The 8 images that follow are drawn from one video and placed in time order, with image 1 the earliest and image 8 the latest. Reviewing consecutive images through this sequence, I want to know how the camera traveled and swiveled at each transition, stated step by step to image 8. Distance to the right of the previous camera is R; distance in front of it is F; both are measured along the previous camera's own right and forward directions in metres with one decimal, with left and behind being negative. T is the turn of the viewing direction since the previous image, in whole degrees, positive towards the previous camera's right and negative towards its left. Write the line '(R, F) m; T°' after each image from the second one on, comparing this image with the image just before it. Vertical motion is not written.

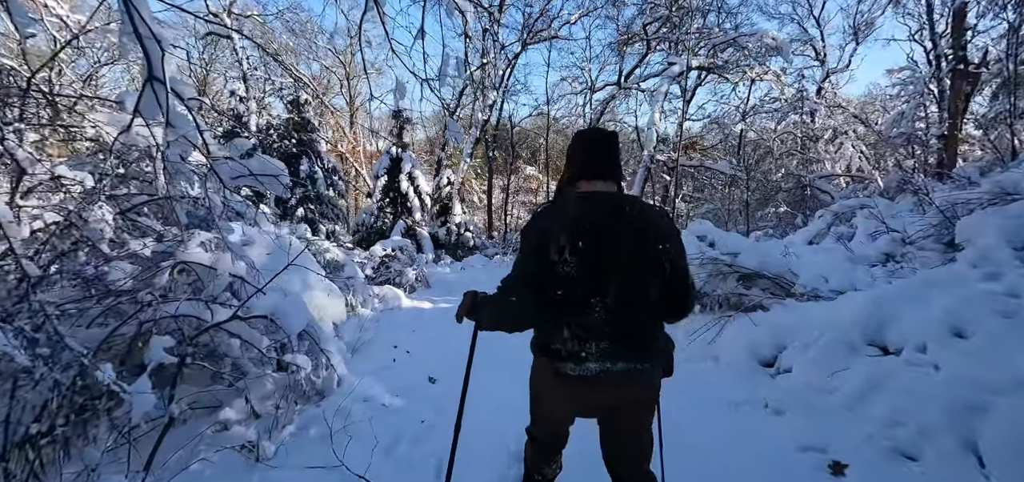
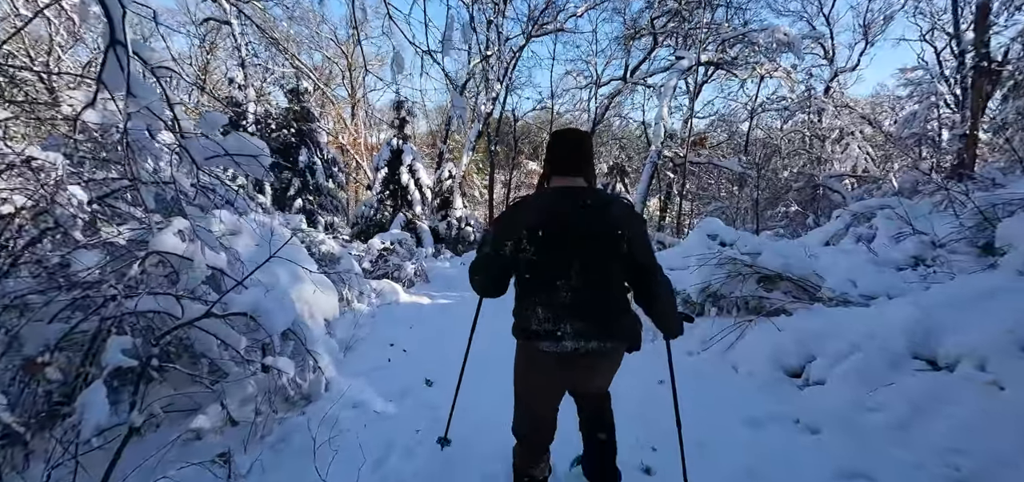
(0.0, +0.3) m; 0°
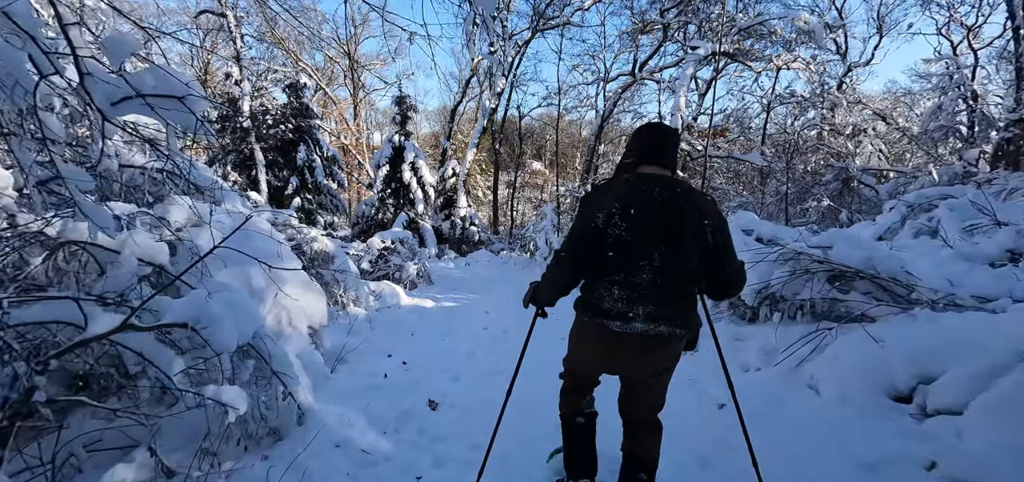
(-0.1, +0.8) m; 0°
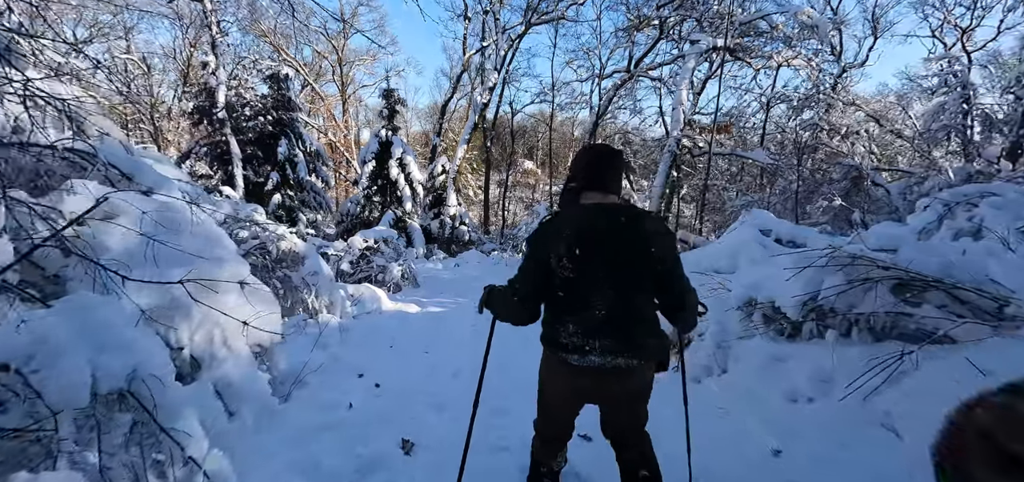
(0.0, +0.8) m; +1°
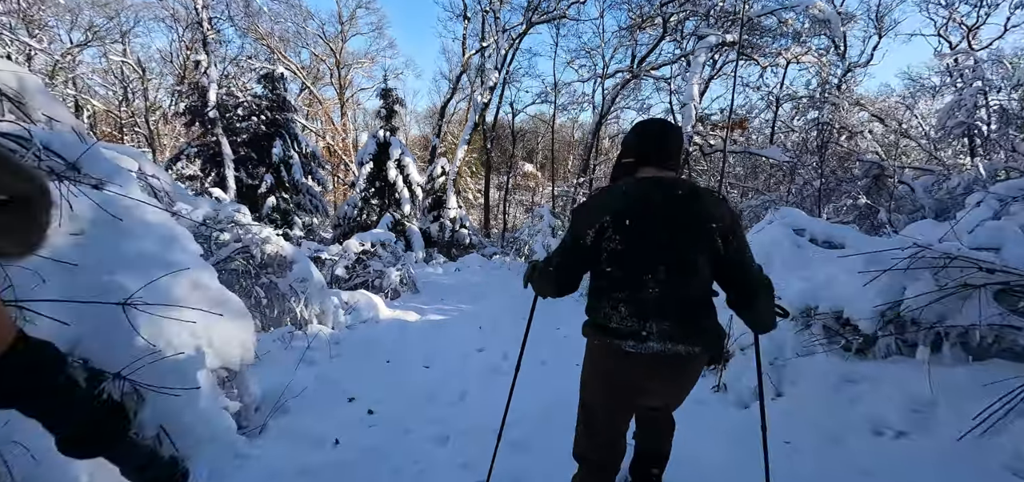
(-0.1, +0.6) m; 0°
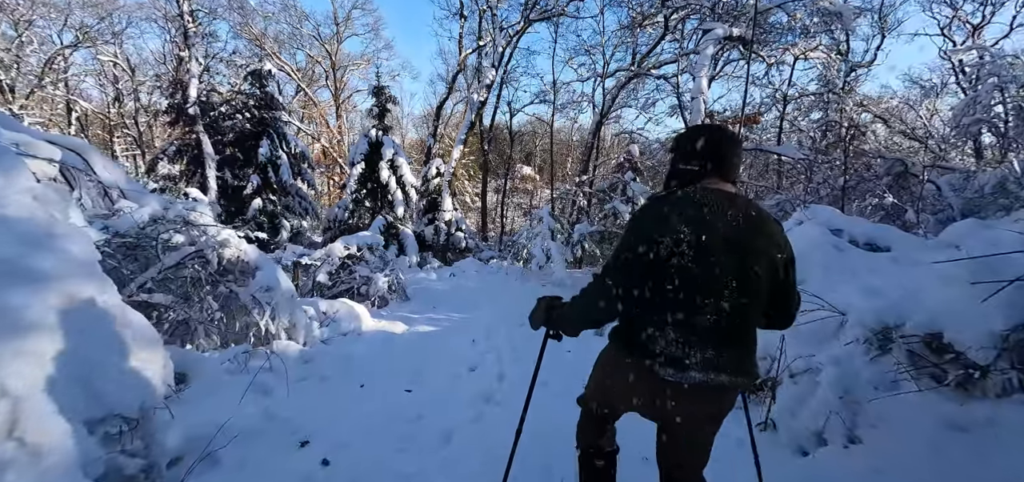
(0.0, +0.7) m; 0°
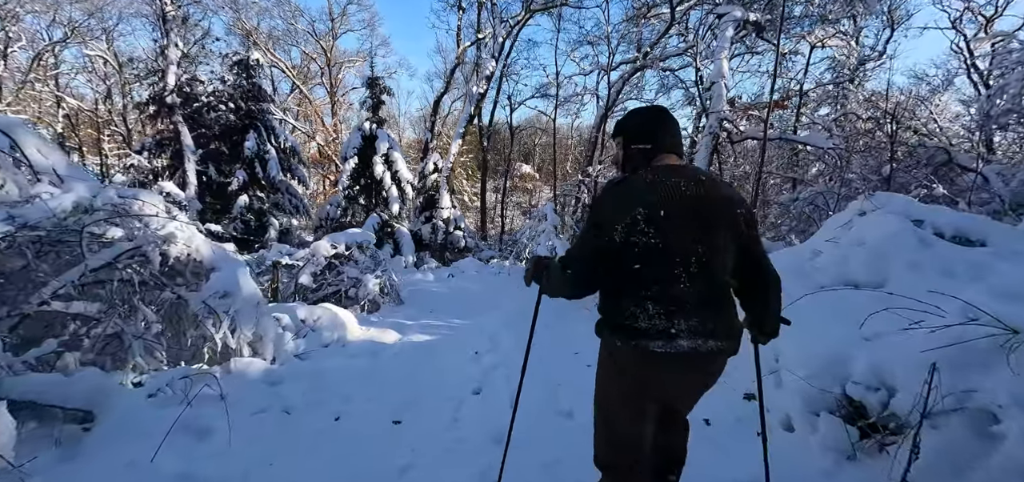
(-0.1, +0.9) m; 0°
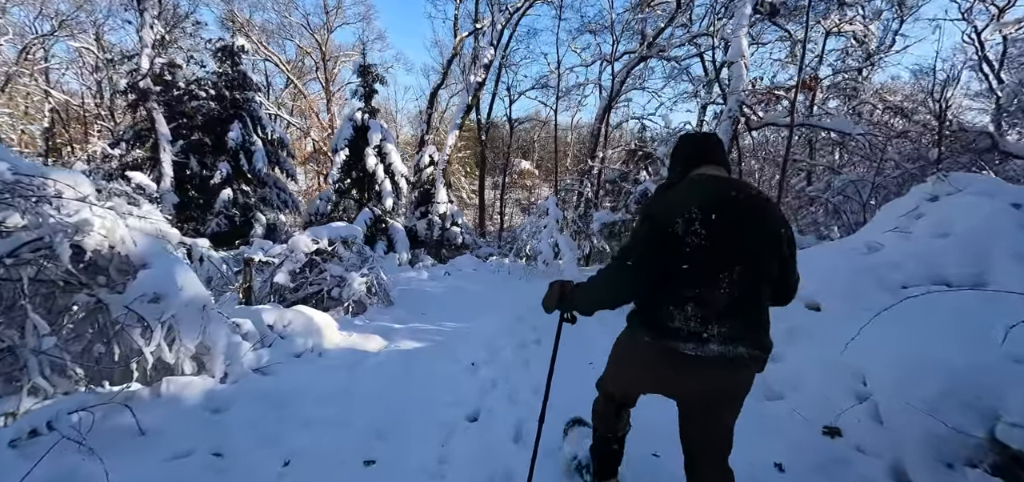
(0.0, +0.8) m; 0°
